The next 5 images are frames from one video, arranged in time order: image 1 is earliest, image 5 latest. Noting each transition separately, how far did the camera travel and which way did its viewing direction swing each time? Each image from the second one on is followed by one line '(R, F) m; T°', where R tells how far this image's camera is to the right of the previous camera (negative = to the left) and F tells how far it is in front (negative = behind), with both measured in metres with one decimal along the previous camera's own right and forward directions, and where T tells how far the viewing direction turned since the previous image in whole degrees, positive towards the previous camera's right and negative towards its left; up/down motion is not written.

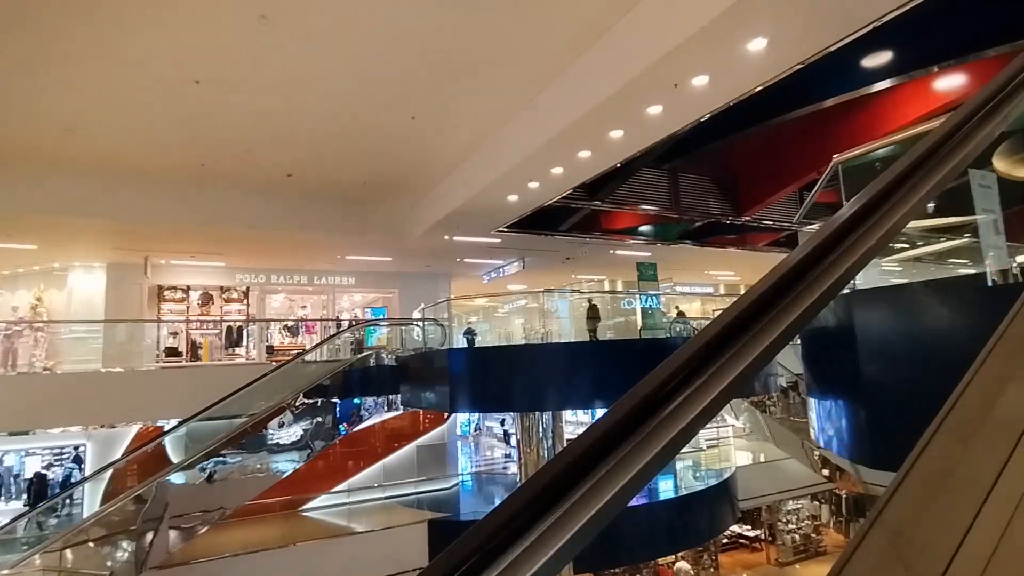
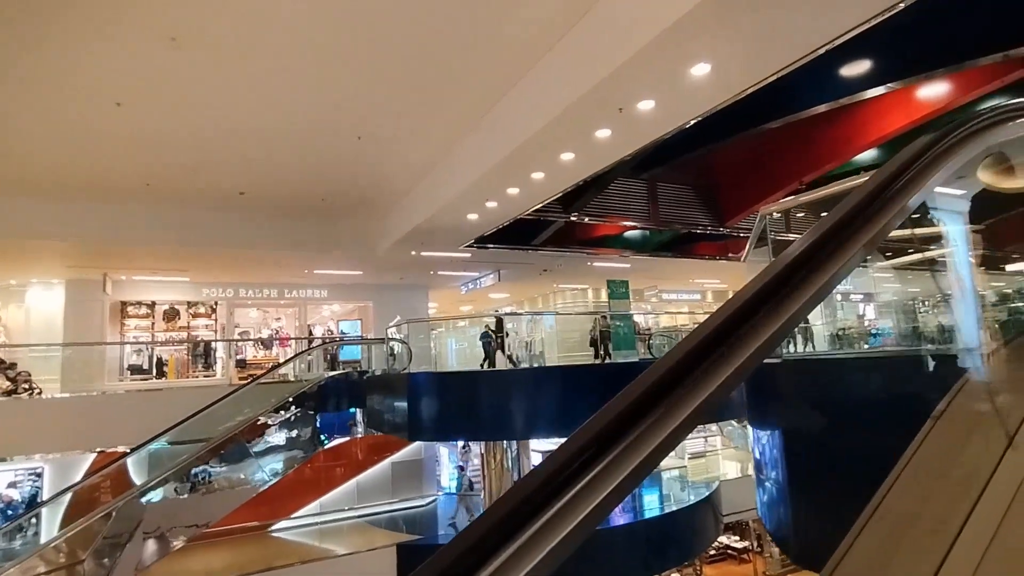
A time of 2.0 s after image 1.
(+0.5, +0.3) m; 0°
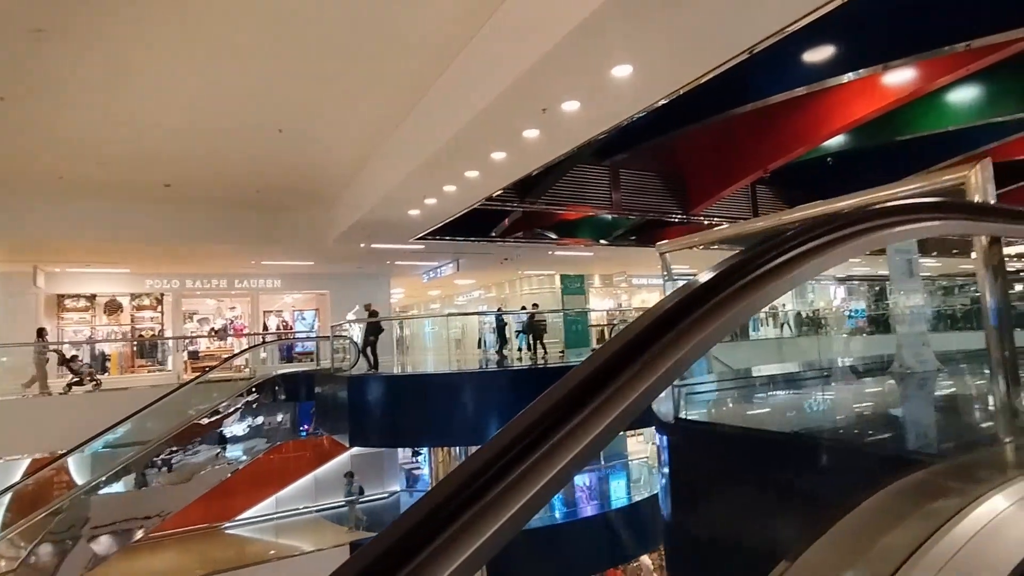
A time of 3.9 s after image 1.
(+0.4, +0.3) m; +1°
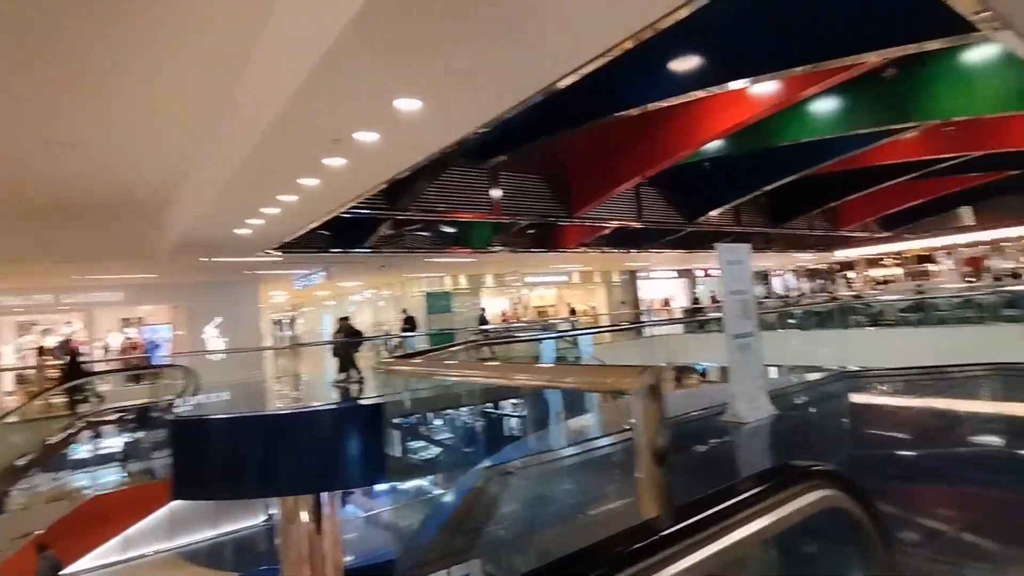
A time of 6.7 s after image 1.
(+0.7, +0.4) m; +8°
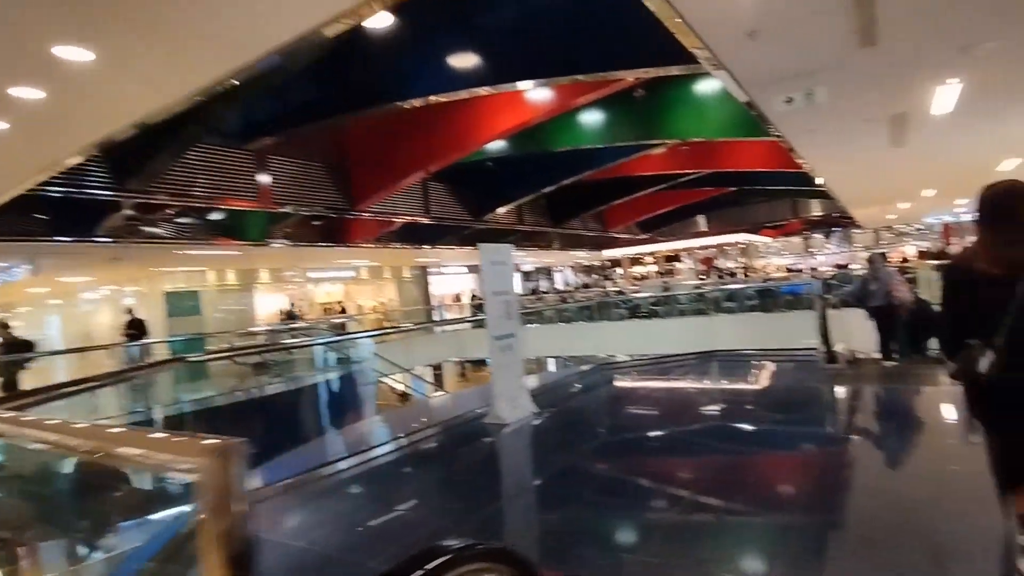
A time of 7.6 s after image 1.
(+0.3, +0.2) m; +20°
